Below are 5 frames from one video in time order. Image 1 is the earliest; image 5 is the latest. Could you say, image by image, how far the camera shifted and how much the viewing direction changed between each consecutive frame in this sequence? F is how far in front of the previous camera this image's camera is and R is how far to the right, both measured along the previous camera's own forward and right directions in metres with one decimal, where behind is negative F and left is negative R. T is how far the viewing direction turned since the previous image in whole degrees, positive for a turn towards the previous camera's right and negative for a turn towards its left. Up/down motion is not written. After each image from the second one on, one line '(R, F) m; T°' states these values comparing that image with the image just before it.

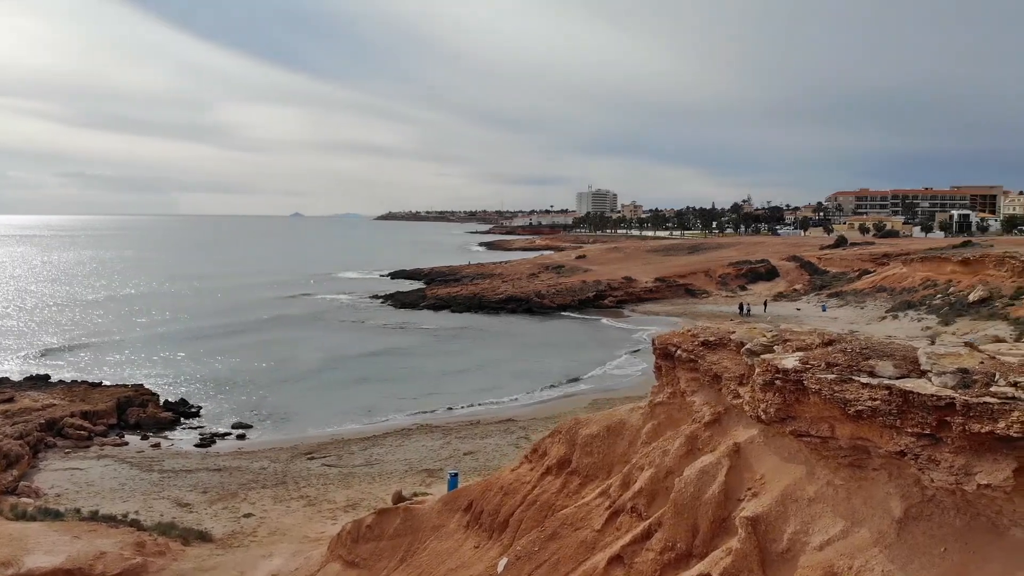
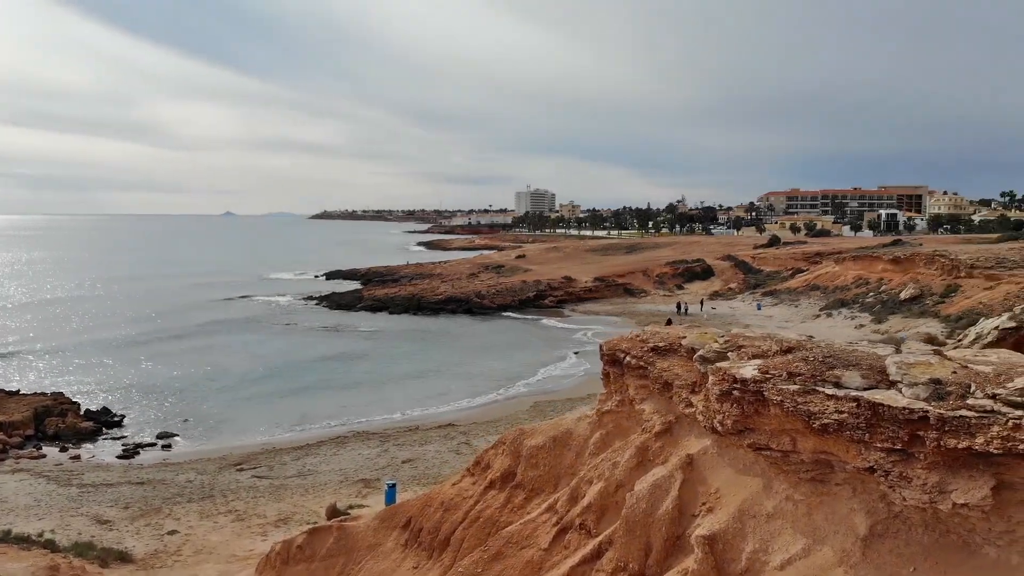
(0.0, +0.5) m; +6°
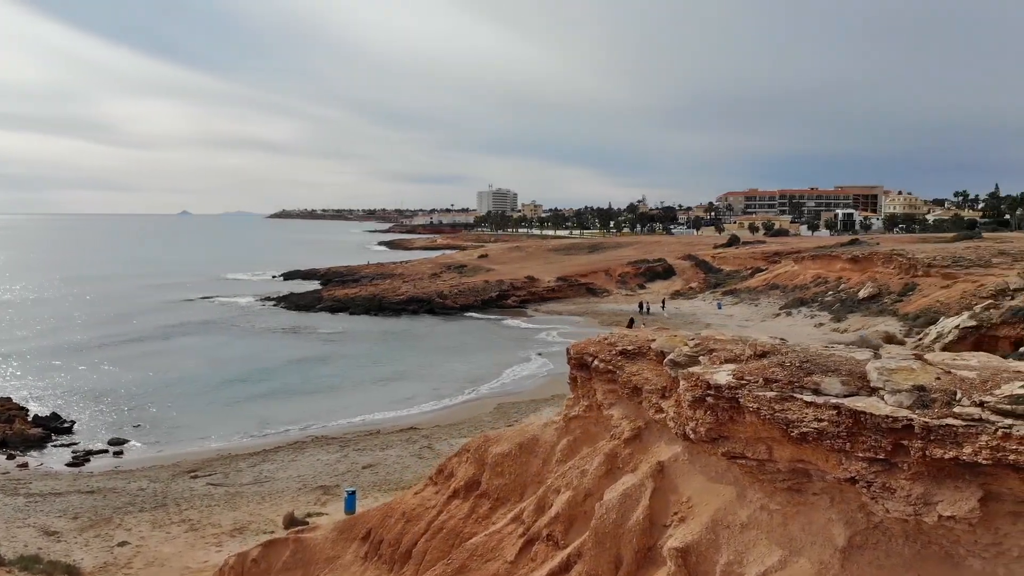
(0.0, +0.3) m; +4°
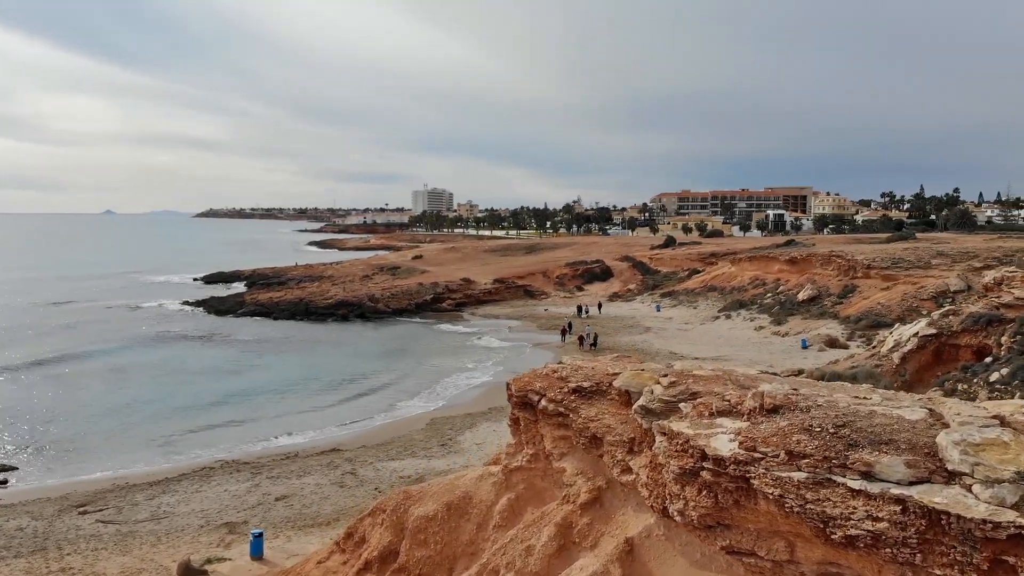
(+0.1, +1.4) m; +6°
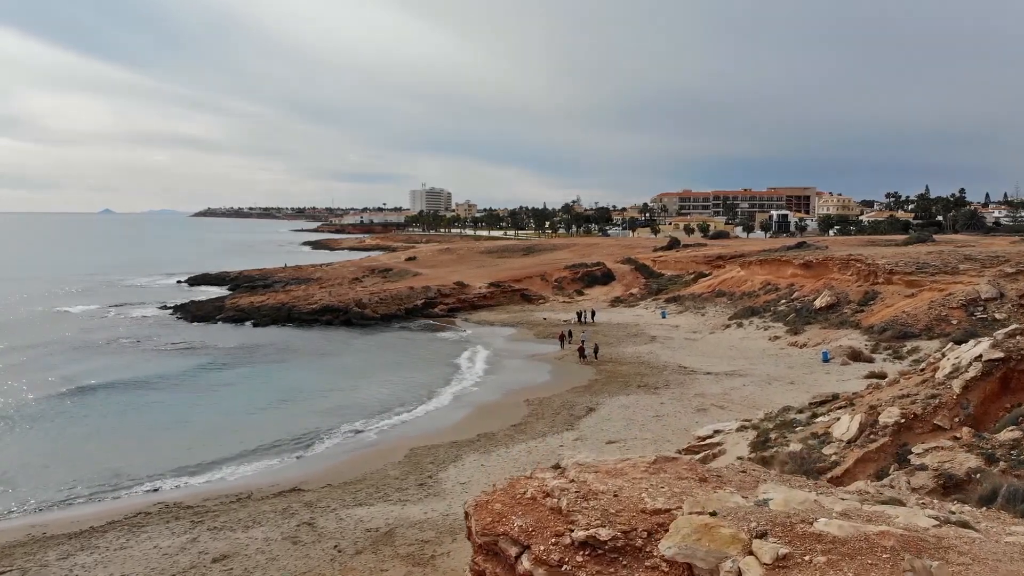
(+0.2, +2.2) m; 0°
